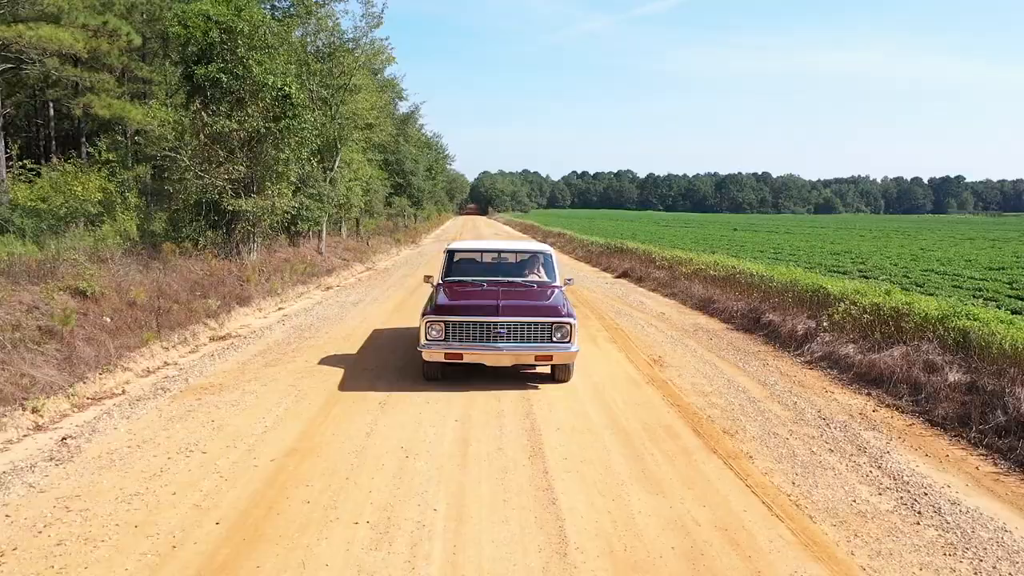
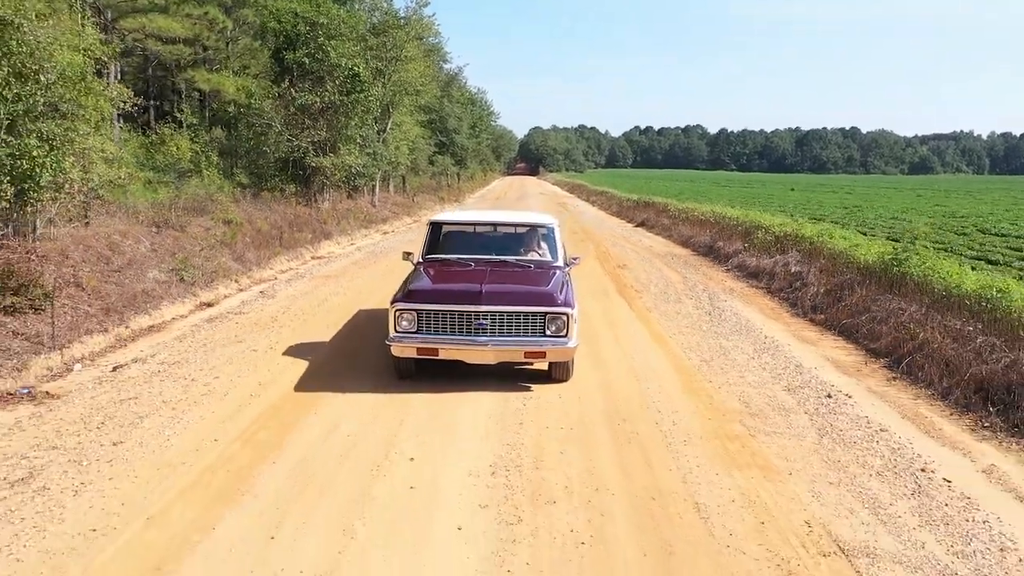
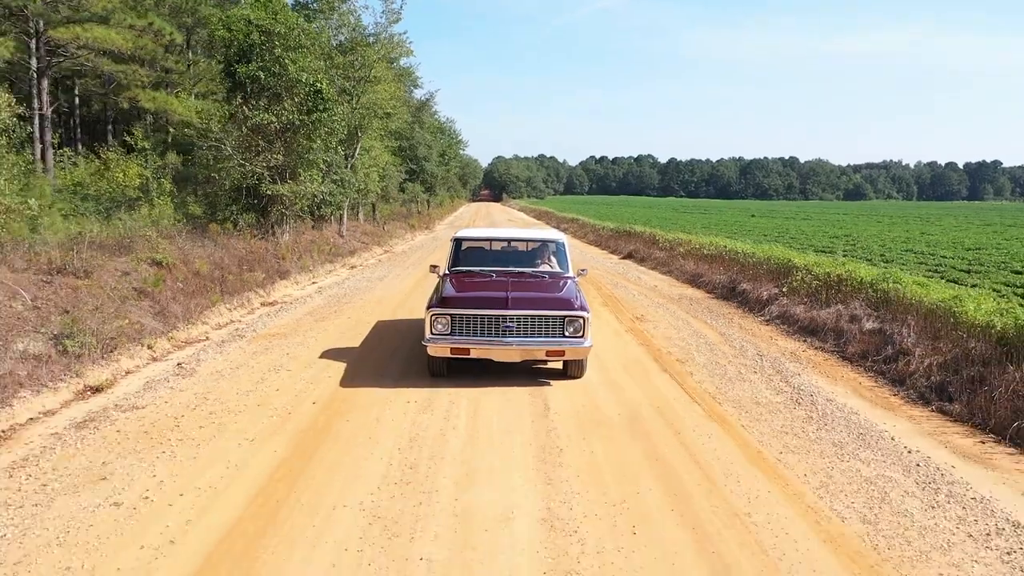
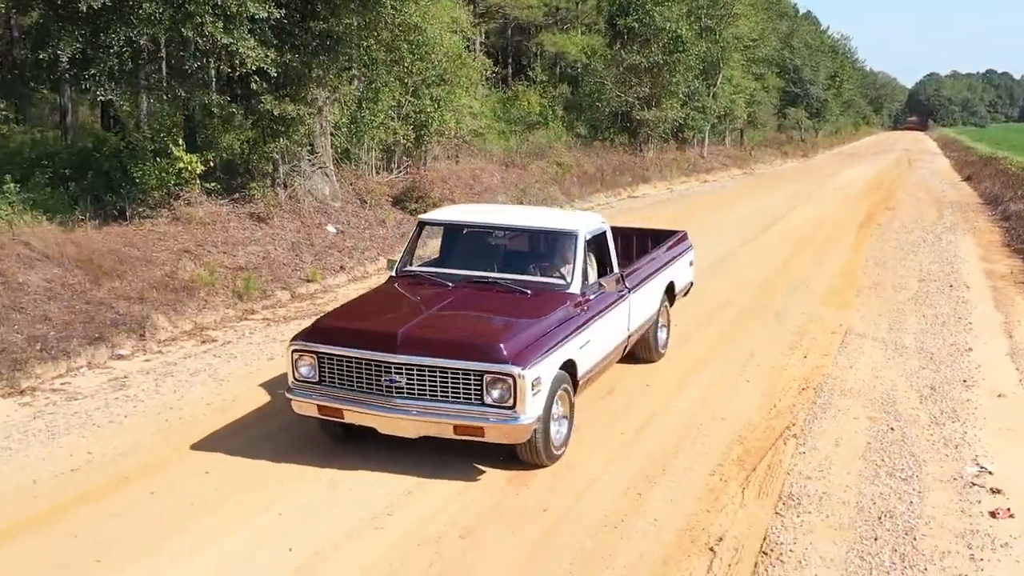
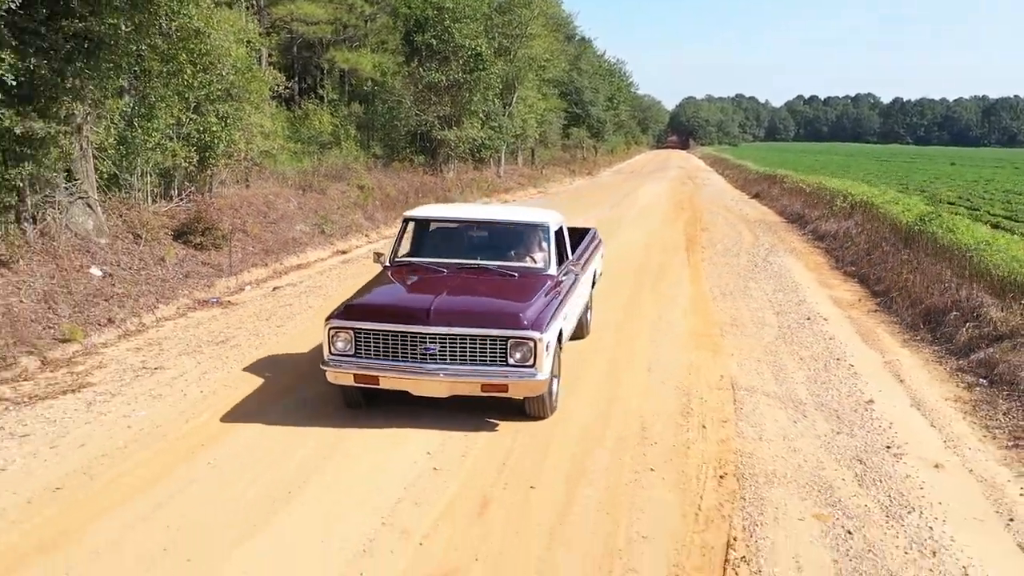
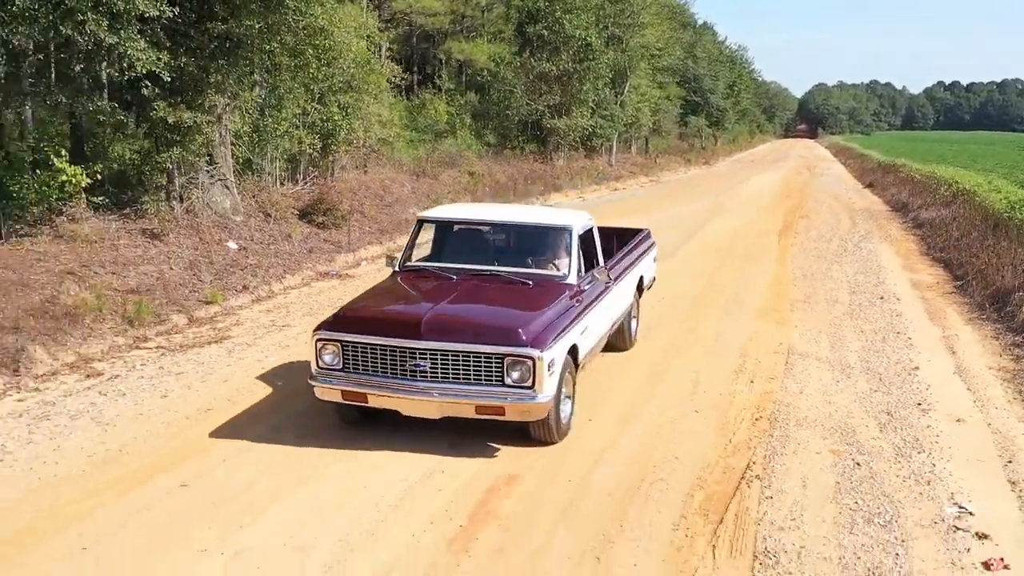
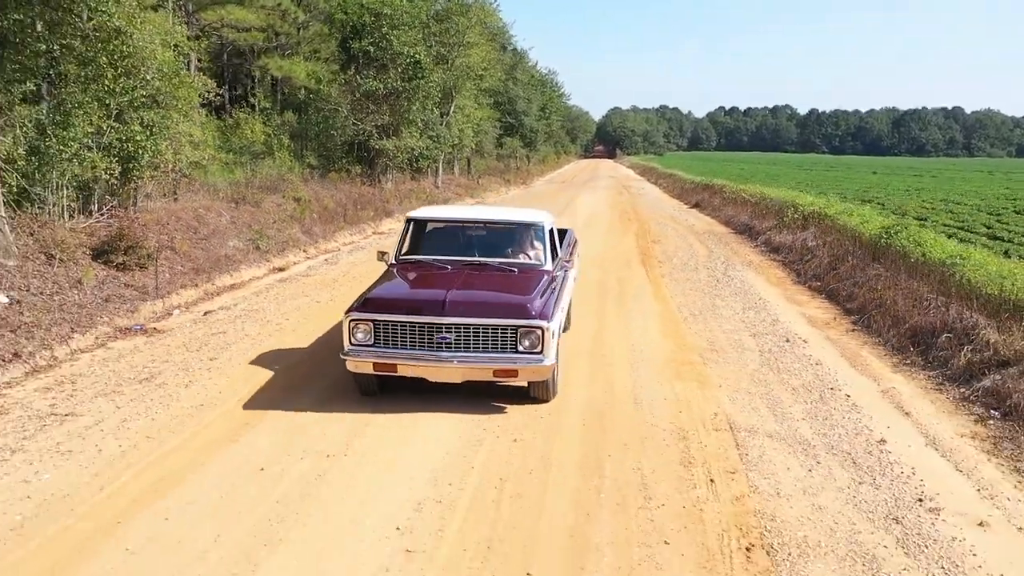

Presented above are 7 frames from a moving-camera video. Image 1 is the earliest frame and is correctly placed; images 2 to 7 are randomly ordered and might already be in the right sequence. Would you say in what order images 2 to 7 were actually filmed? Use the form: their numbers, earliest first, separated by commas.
3, 2, 7, 5, 6, 4
